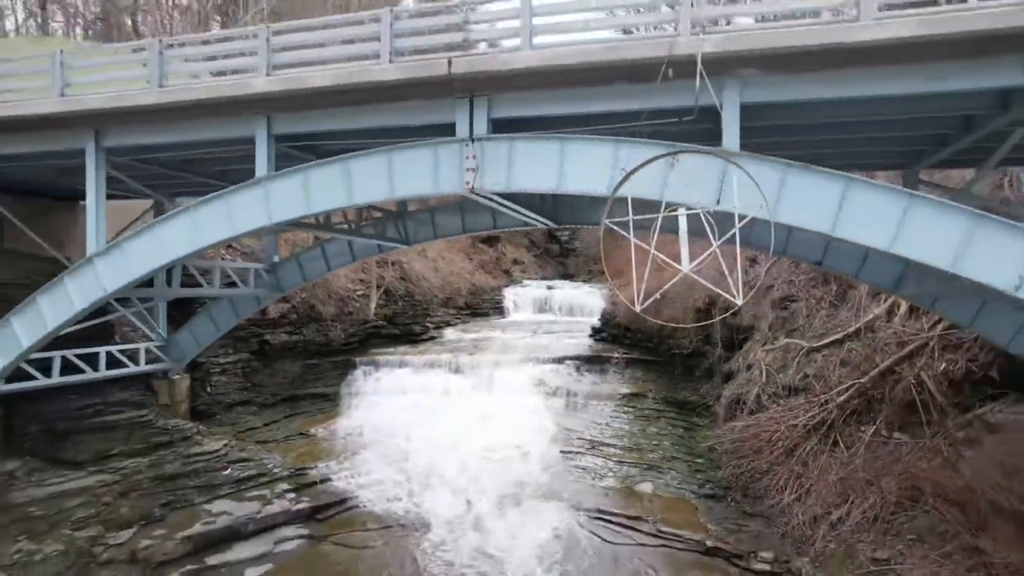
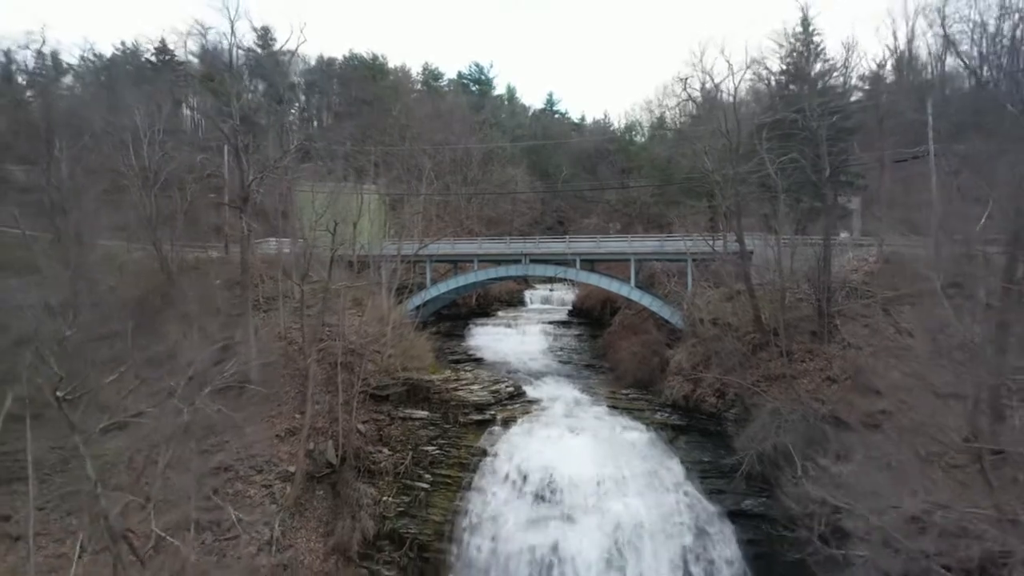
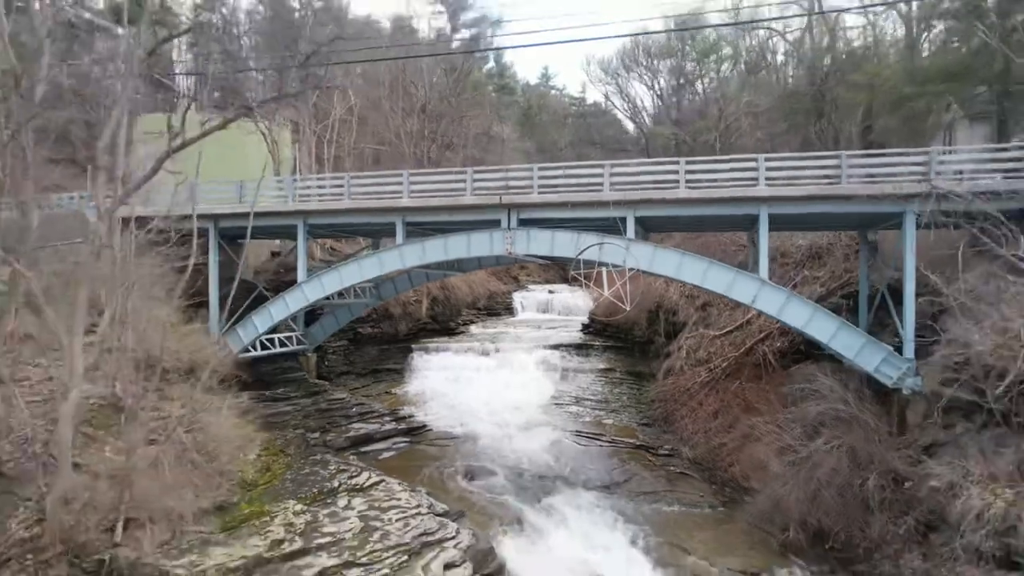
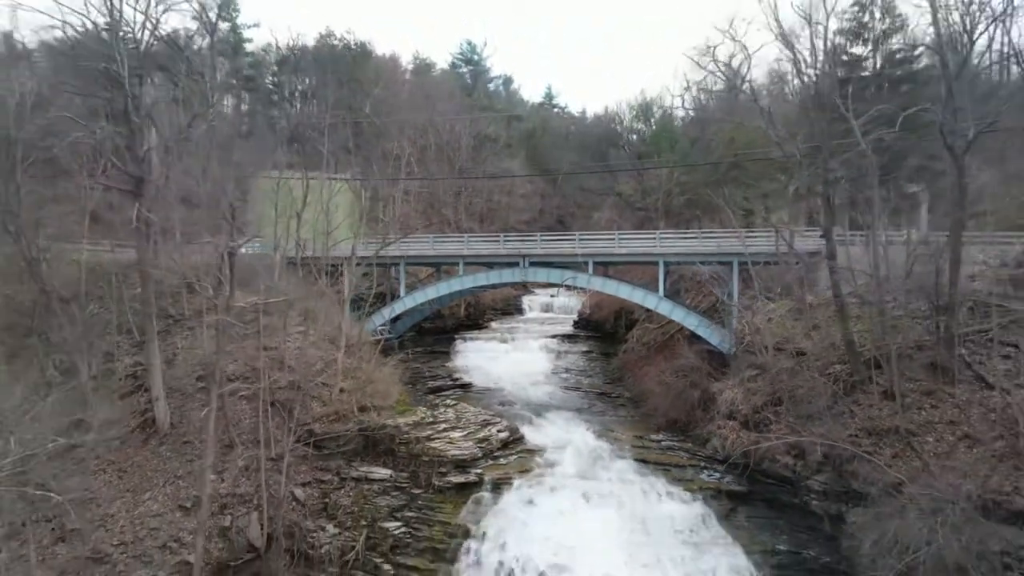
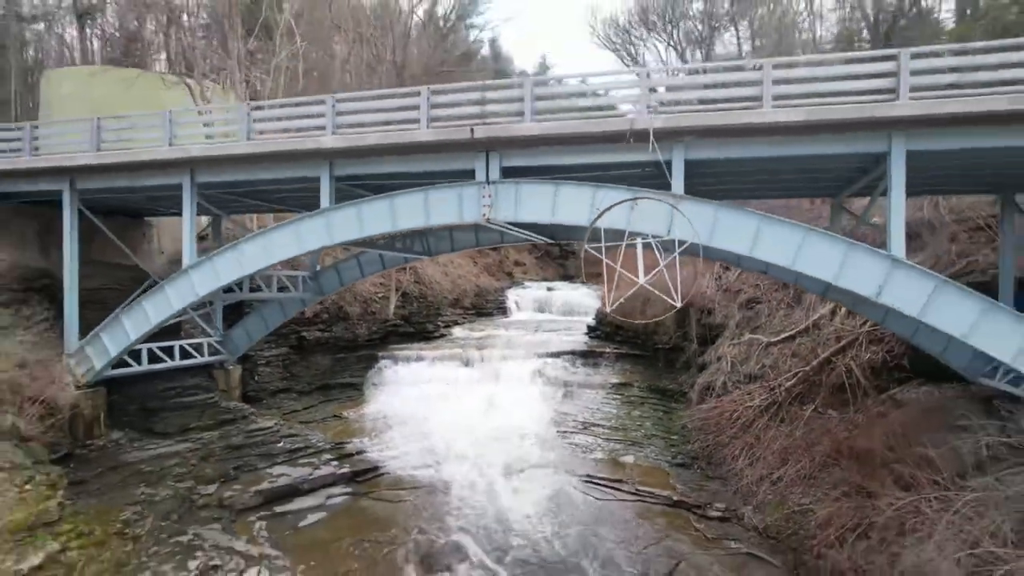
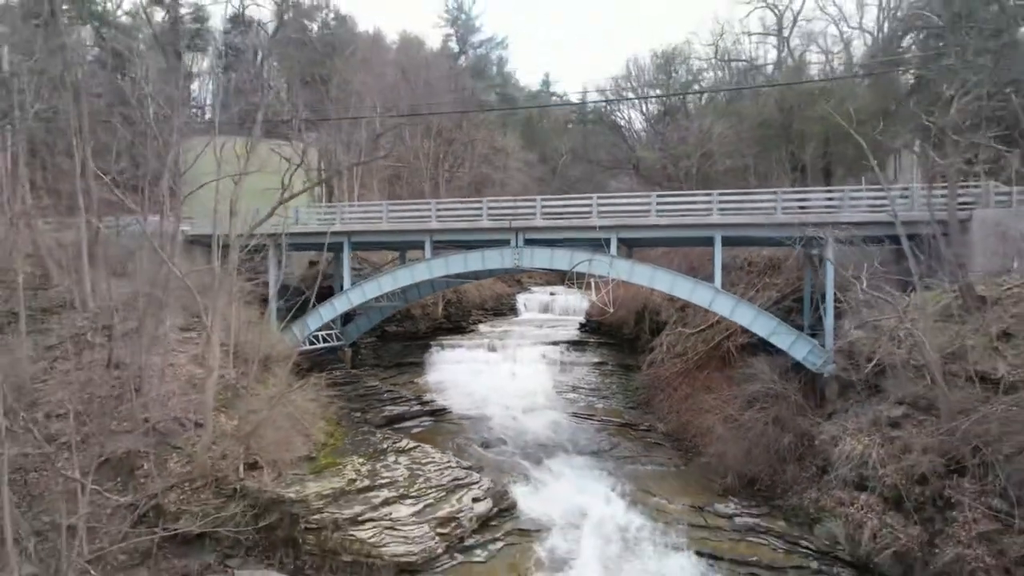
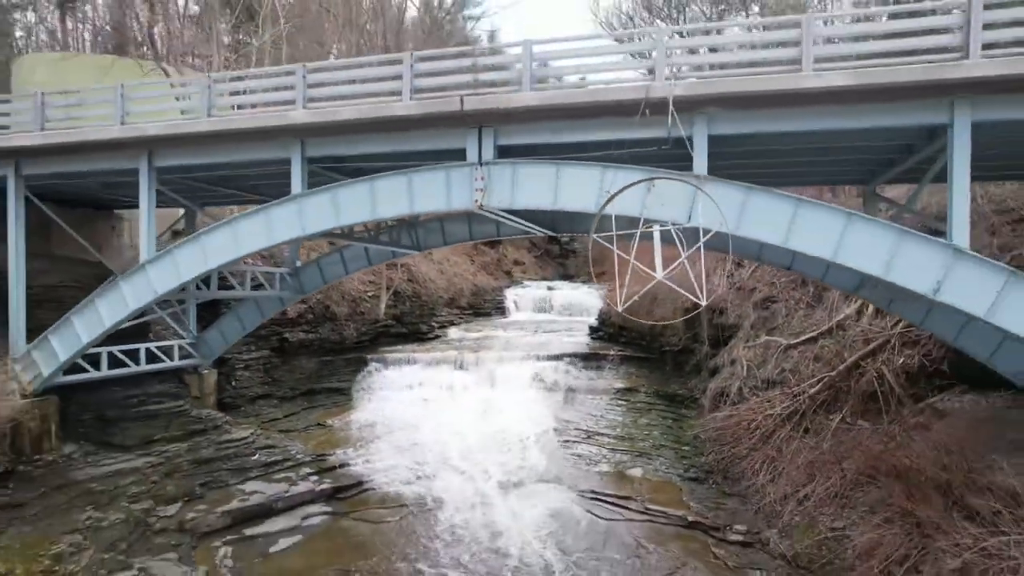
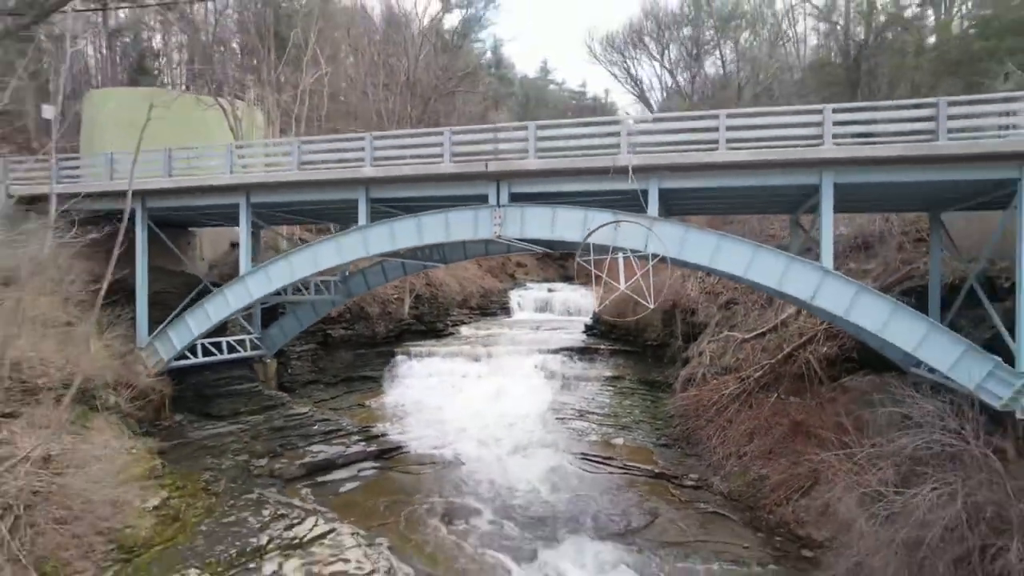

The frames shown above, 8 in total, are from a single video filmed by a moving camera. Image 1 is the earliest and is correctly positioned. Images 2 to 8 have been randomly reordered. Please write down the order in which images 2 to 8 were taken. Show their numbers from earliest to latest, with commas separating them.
7, 5, 8, 3, 6, 4, 2
